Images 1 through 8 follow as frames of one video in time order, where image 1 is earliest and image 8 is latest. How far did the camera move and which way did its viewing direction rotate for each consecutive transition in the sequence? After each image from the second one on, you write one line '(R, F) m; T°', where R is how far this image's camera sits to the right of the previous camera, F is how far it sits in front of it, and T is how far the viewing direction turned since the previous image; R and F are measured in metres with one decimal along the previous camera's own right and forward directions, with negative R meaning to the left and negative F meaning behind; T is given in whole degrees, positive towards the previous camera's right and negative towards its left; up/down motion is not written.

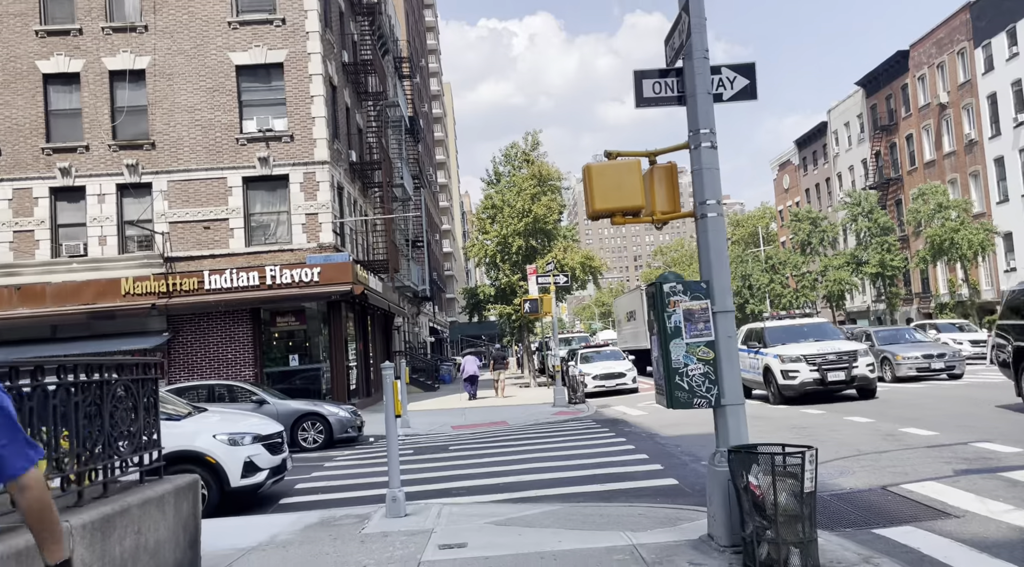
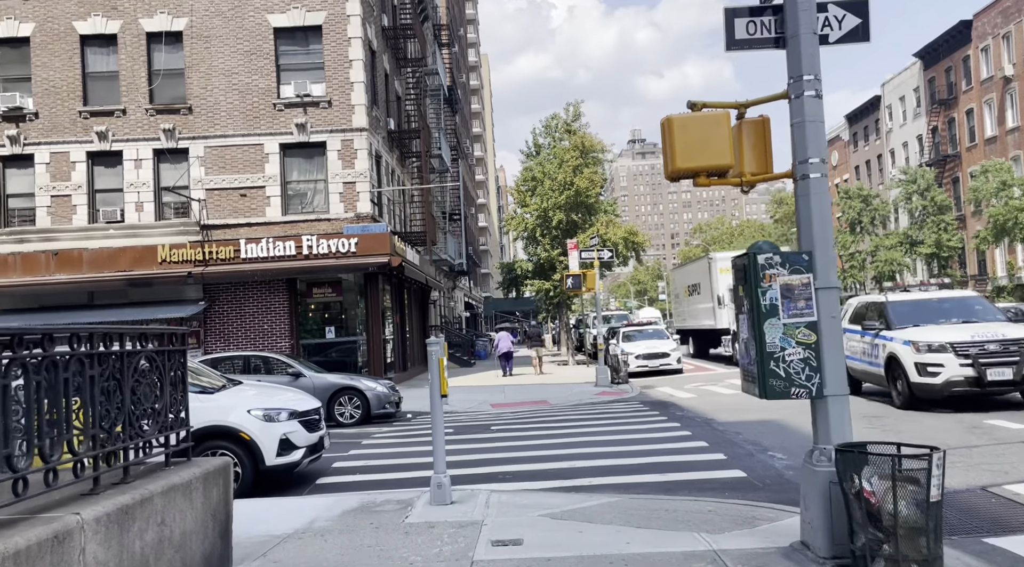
(-0.2, +0.7) m; -2°
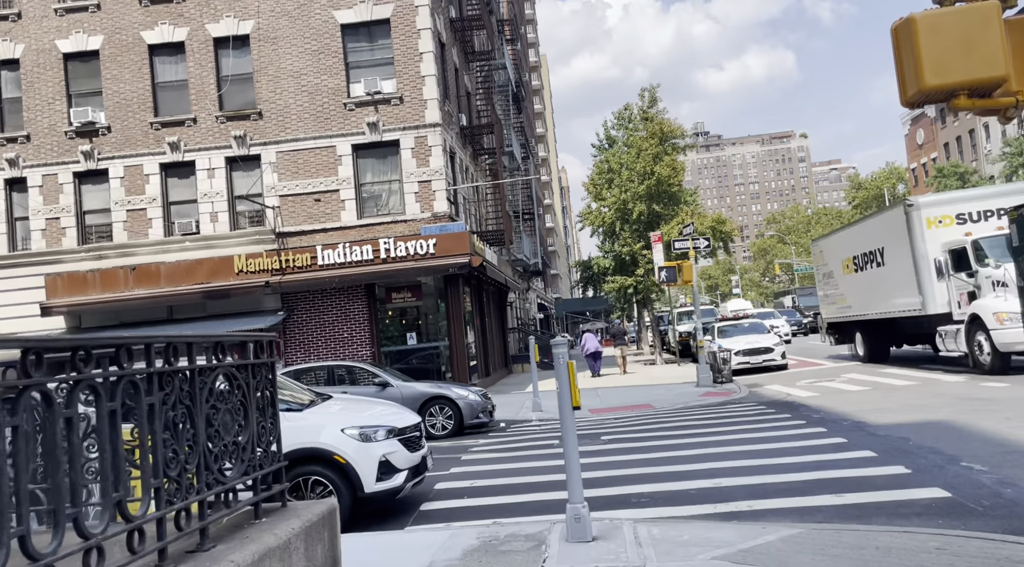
(-0.6, +1.3) m; -5°
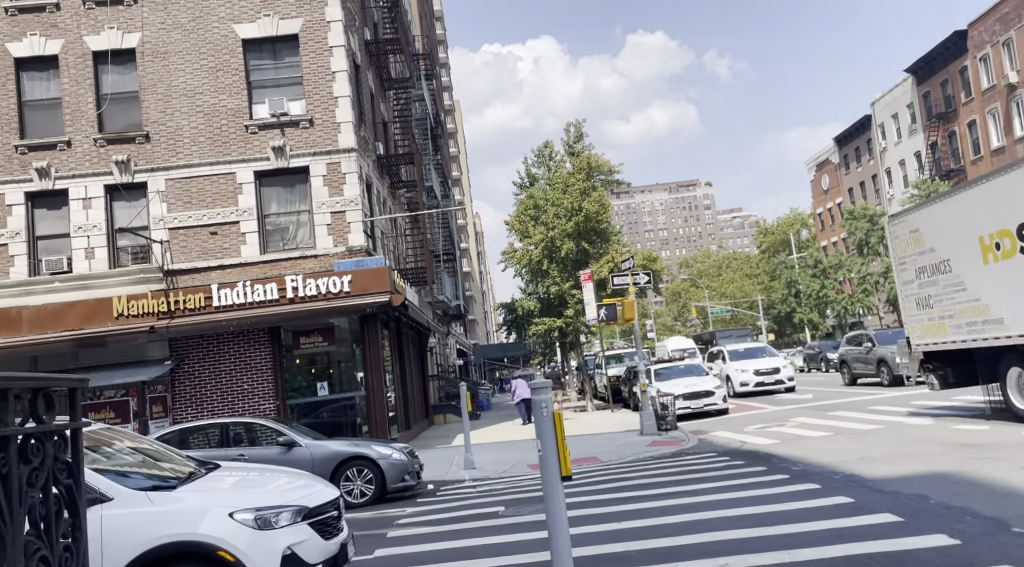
(-0.2, +1.8) m; +6°
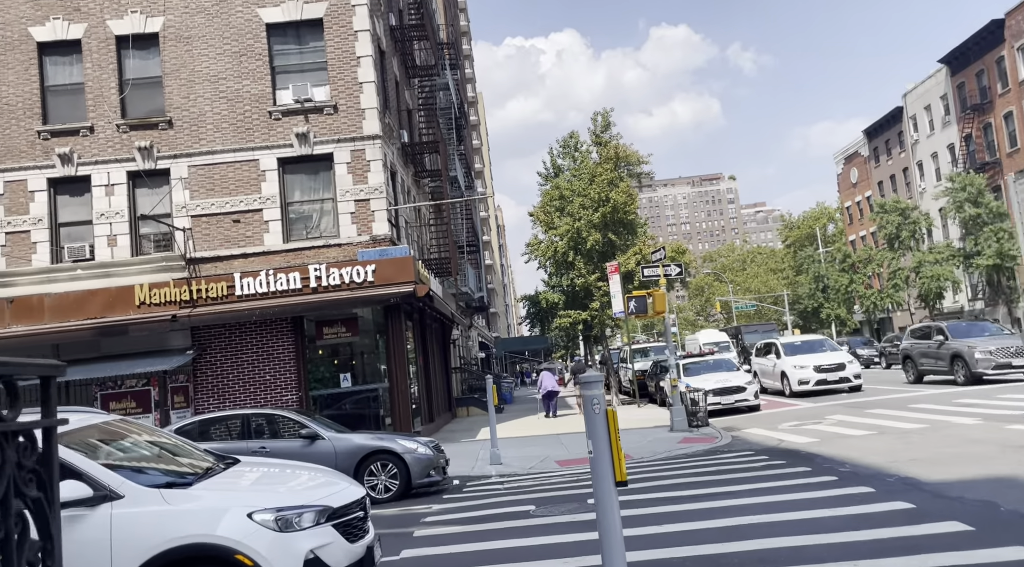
(-0.2, +0.4) m; -1°
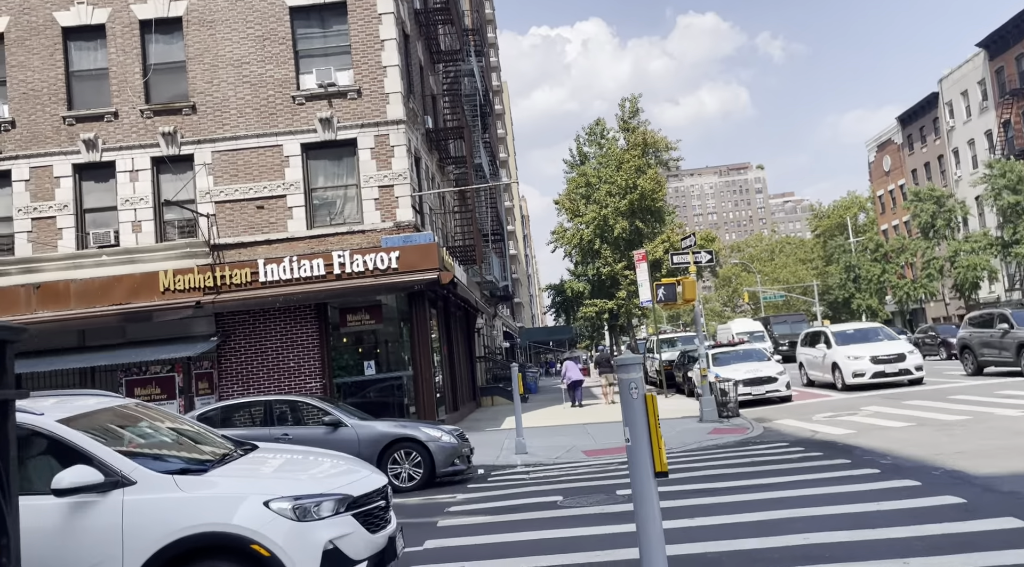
(0.0, +0.3) m; -2°
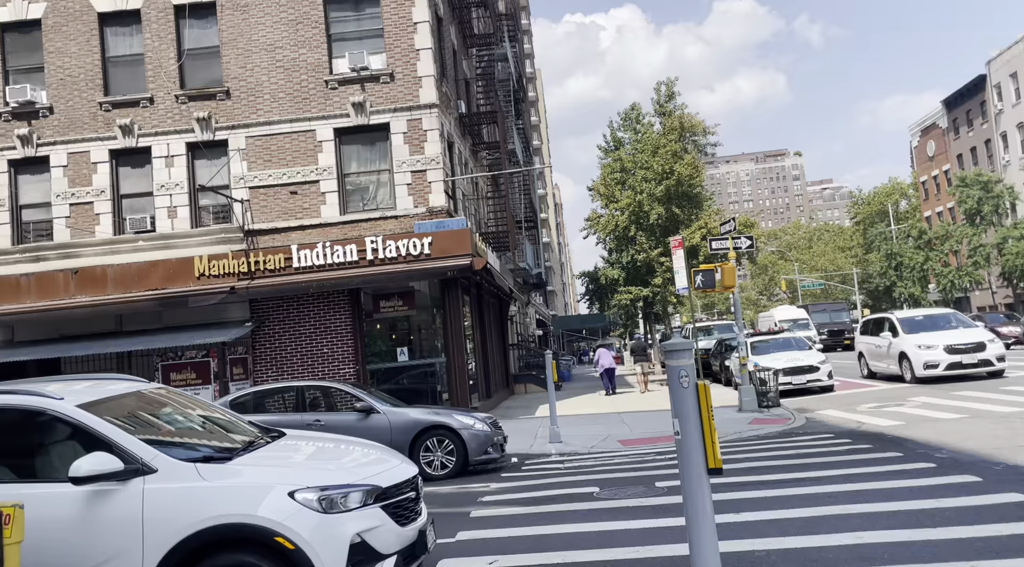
(0.0, +0.2) m; -2°
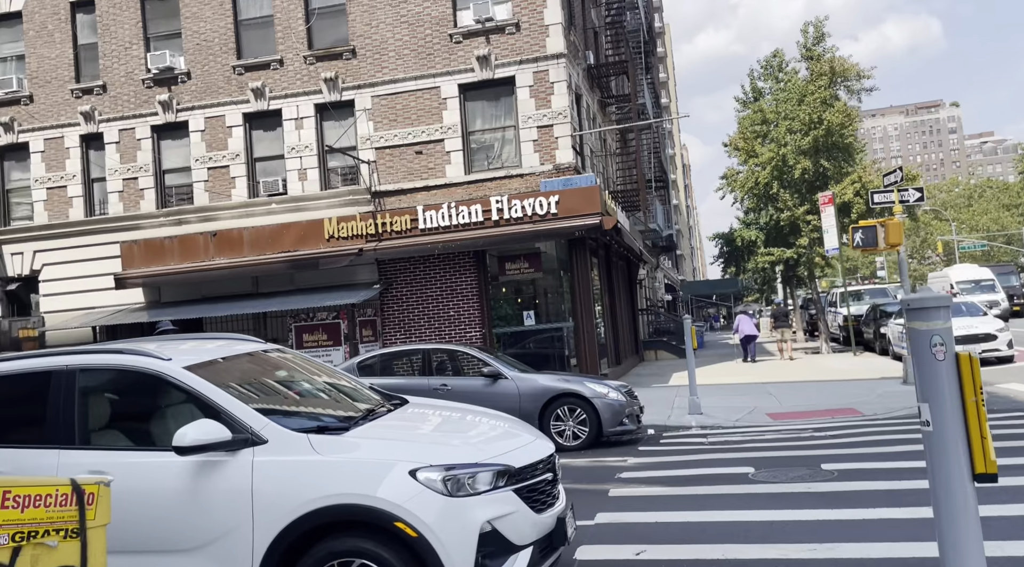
(-0.2, +0.8) m; -9°
